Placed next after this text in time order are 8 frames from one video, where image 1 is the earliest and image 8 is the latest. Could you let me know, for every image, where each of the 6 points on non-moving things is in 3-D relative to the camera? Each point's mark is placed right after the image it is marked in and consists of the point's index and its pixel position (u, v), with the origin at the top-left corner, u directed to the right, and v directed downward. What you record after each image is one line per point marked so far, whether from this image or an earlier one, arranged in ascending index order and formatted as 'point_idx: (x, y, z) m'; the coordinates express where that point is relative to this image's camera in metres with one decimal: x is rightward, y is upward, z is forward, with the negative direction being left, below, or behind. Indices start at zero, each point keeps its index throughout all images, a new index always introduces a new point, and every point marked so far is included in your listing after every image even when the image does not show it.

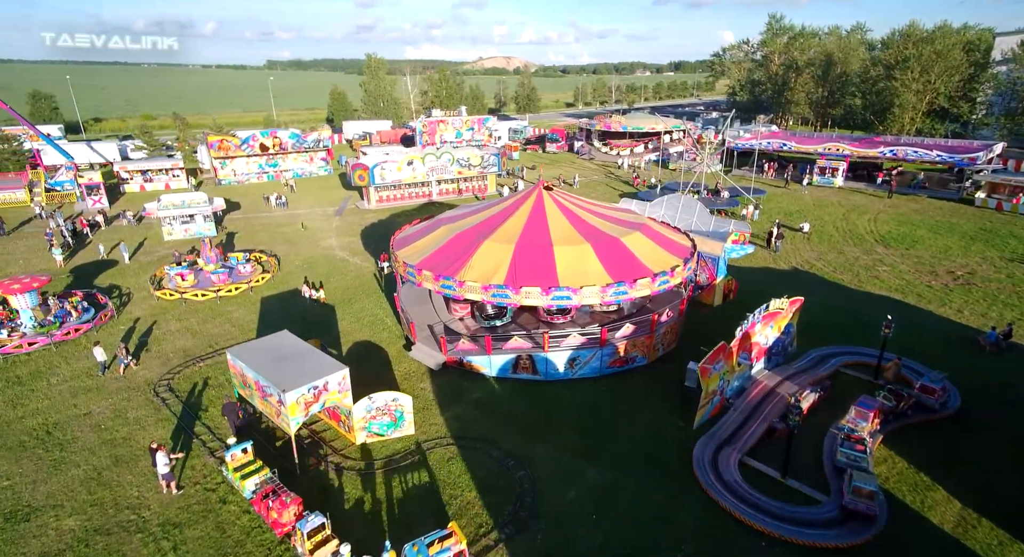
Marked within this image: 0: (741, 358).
0: (+6.1, -2.1, +13.3) m
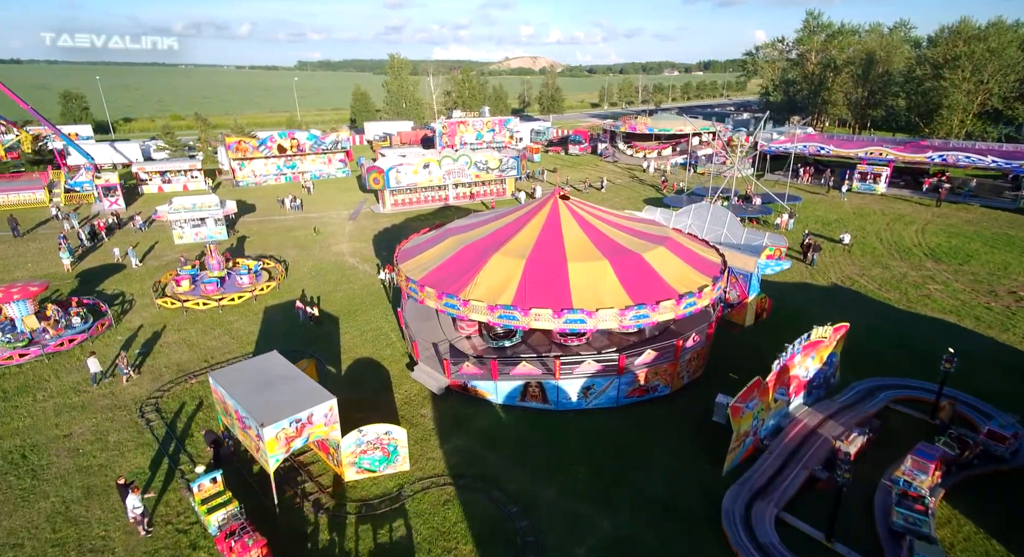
0: (+6.2, -2.7, +11.8) m
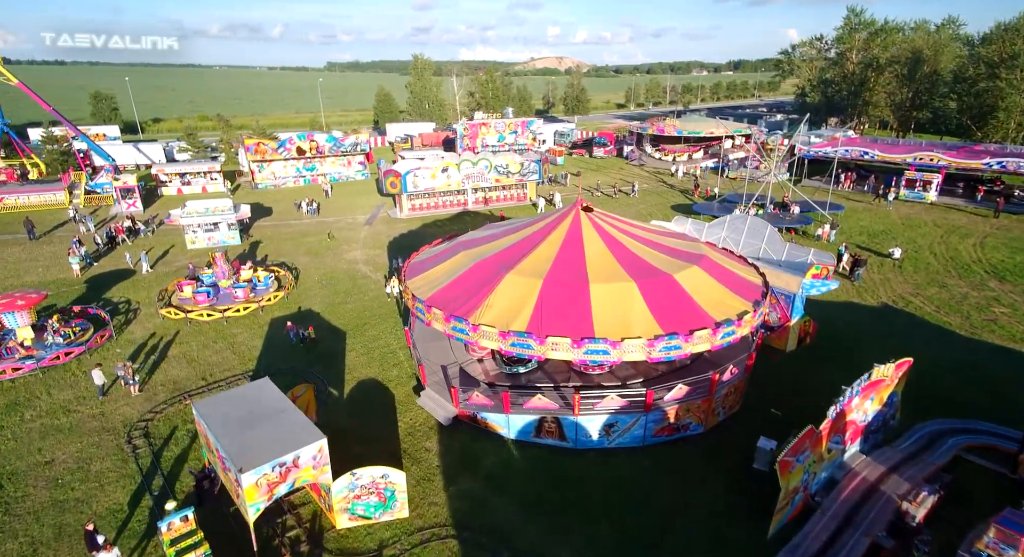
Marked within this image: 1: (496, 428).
0: (+6.5, -3.3, +10.2) m
1: (-0.4, -3.7, +12.4) m
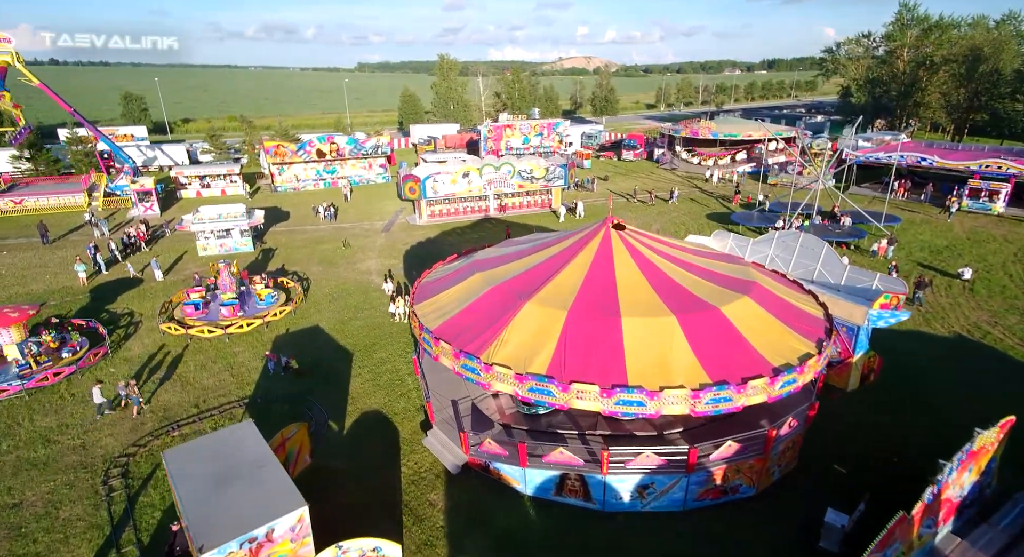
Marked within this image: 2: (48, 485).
0: (+6.7, -4.1, +8.3) m
1: (0.0, -4.3, +10.8) m
2: (-10.2, -4.6, +11.1) m
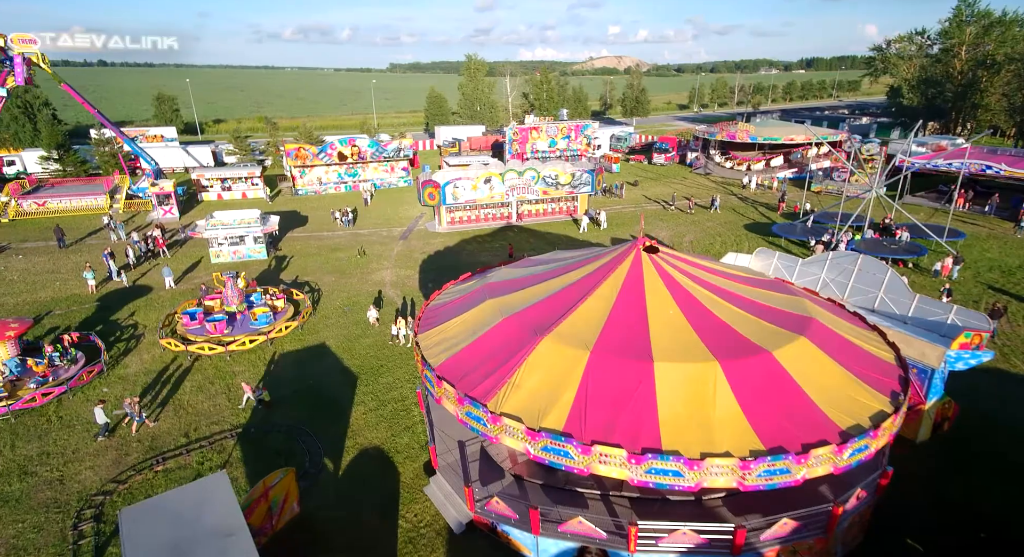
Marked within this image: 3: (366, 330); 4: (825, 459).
0: (+6.8, -4.9, +6.4) m
1: (+0.2, -5.0, +9.3) m
2: (-10.0, -5.0, +10.2) m
3: (-5.4, -1.9, +18.4) m
4: (+4.9, -2.8, +7.9) m
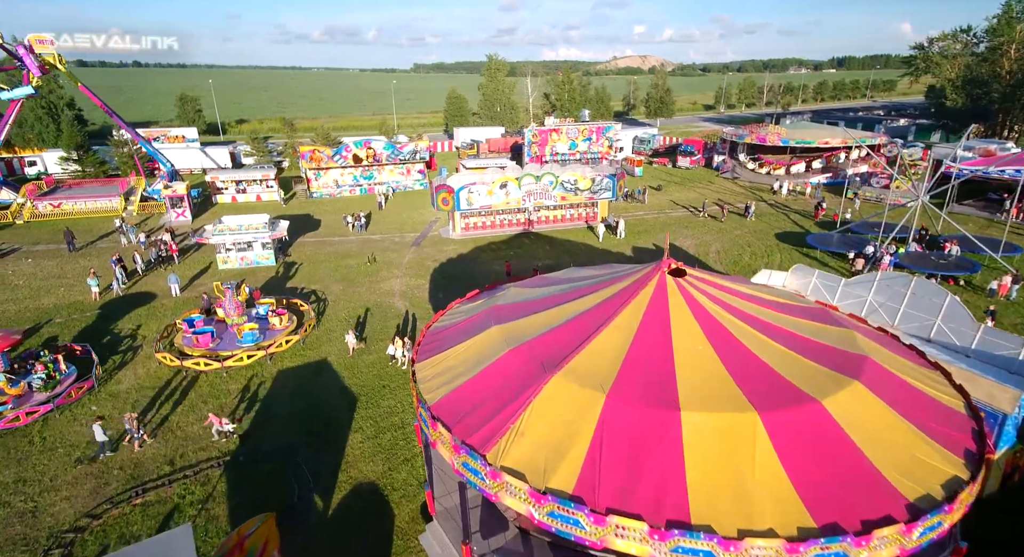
0: (+6.7, -5.5, +5.0) m
1: (+0.2, -5.5, +8.1) m
2: (-10.0, -5.4, +9.4) m
3: (-4.9, -2.3, +17.4) m
4: (+4.9, -3.4, +6.5) m
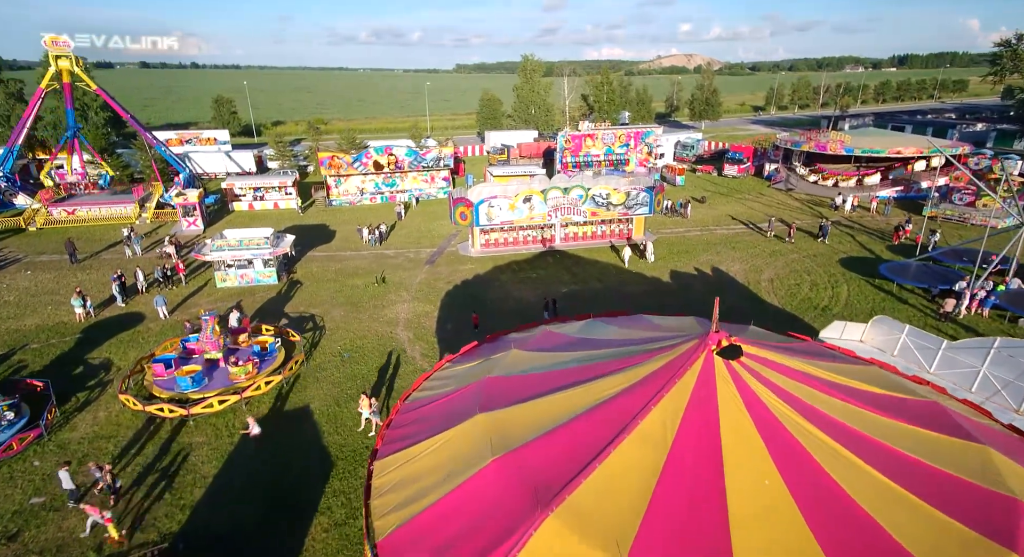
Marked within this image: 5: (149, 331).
0: (+6.1, -6.8, +2.0) m
1: (-0.2, -6.6, +5.5) m
2: (-10.2, -6.3, +7.5) m
3: (-4.6, -3.4, +15.2) m
4: (+4.4, -4.7, +3.6) m
5: (-13.1, -1.9, +18.3) m
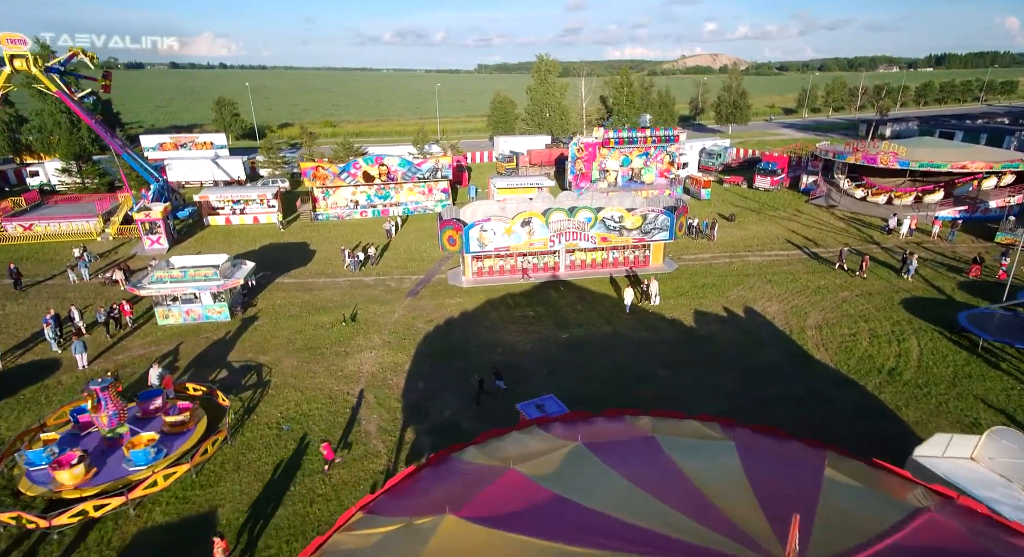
0: (+4.9, -8.4, -1.9) m
1: (-1.3, -8.2, +2.0) m
2: (-11.2, -7.7, +4.3) m
3: (-5.2, -4.8, +11.7) m
4: (+3.3, -6.3, -0.1) m
5: (-13.6, -3.3, +15.1) m
